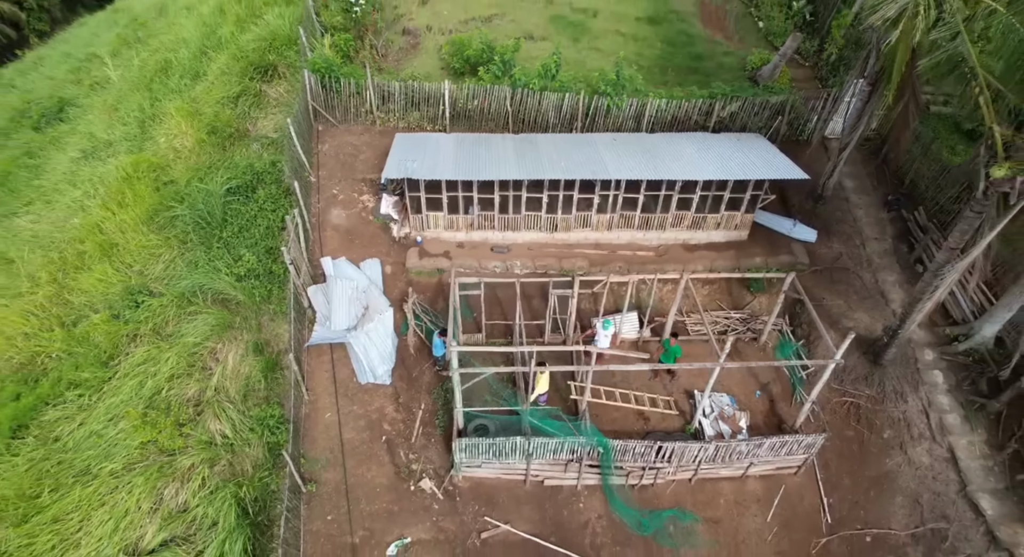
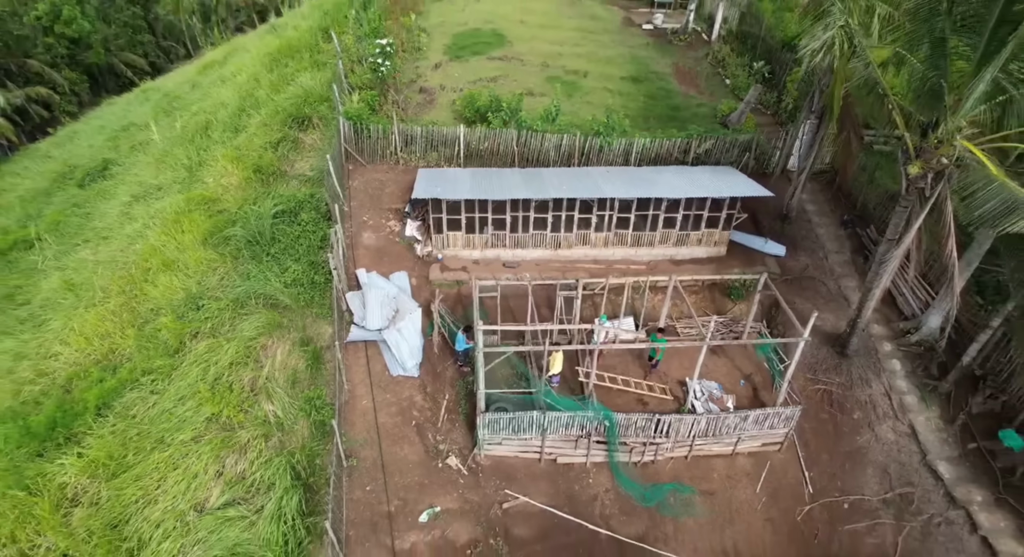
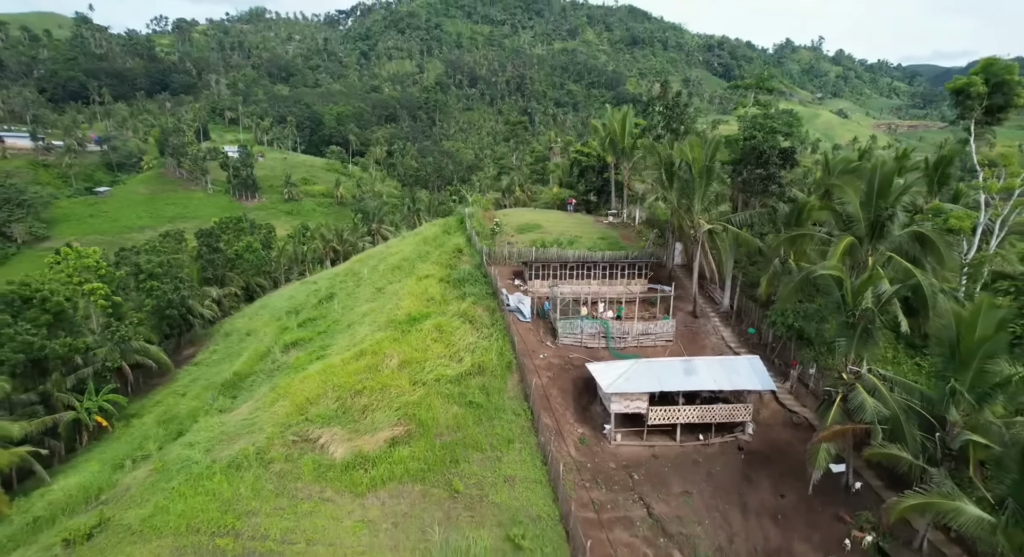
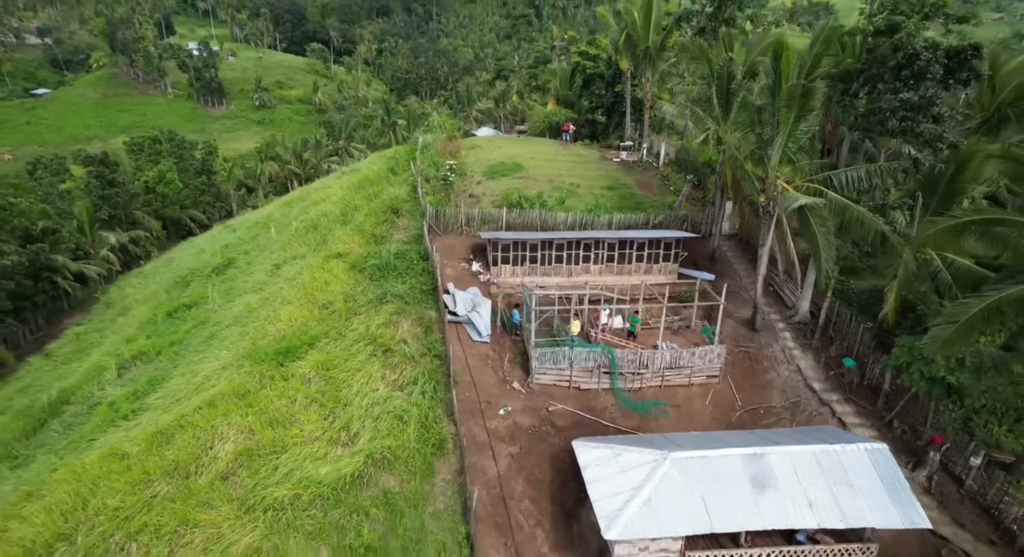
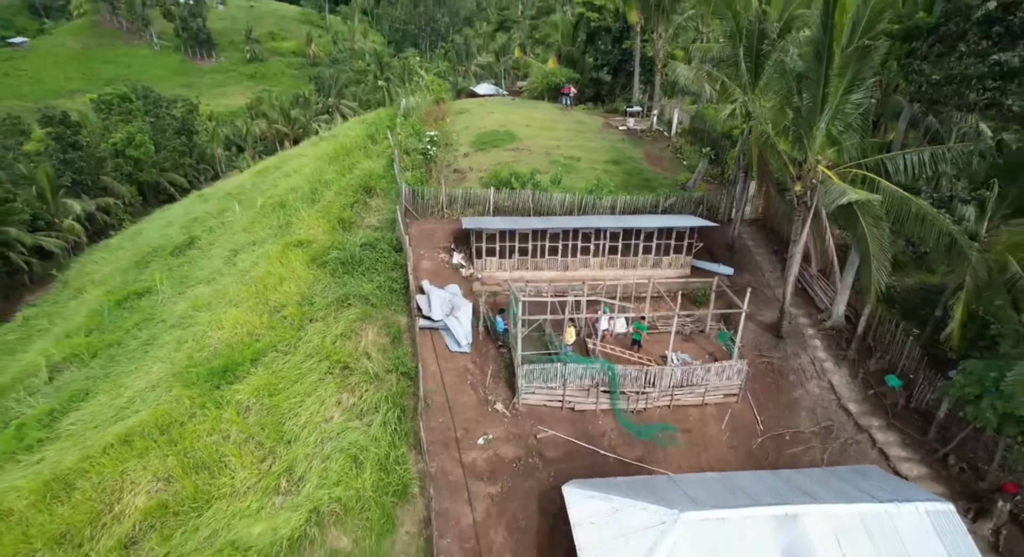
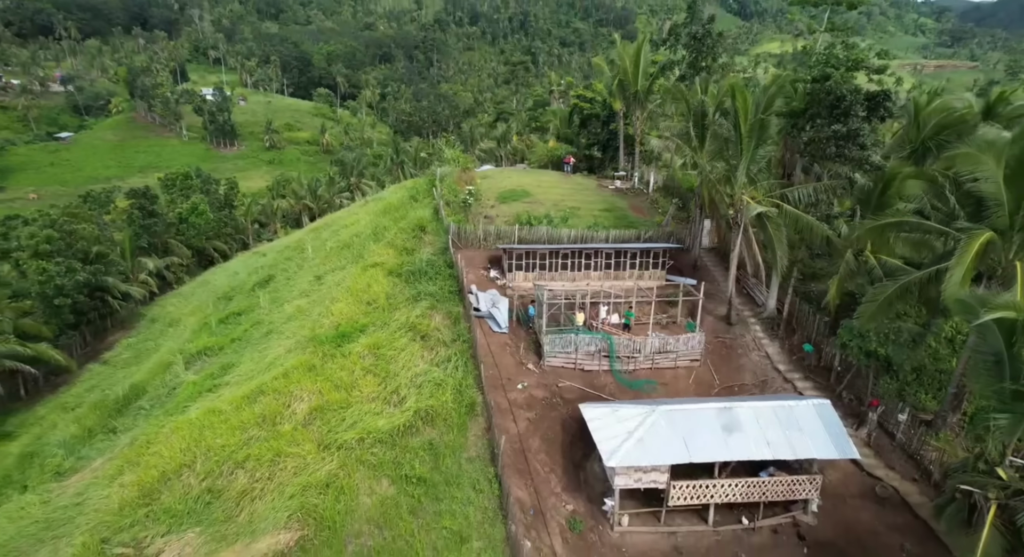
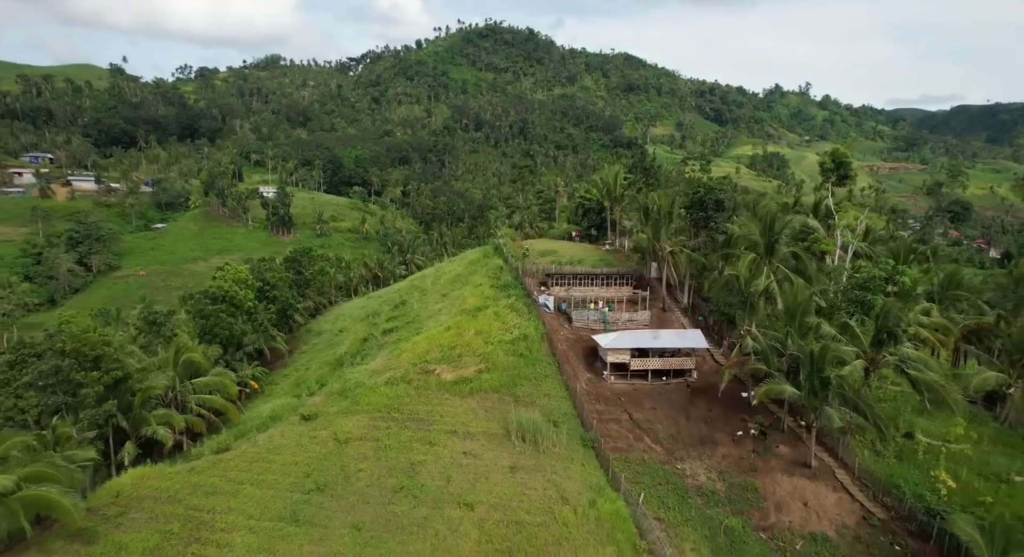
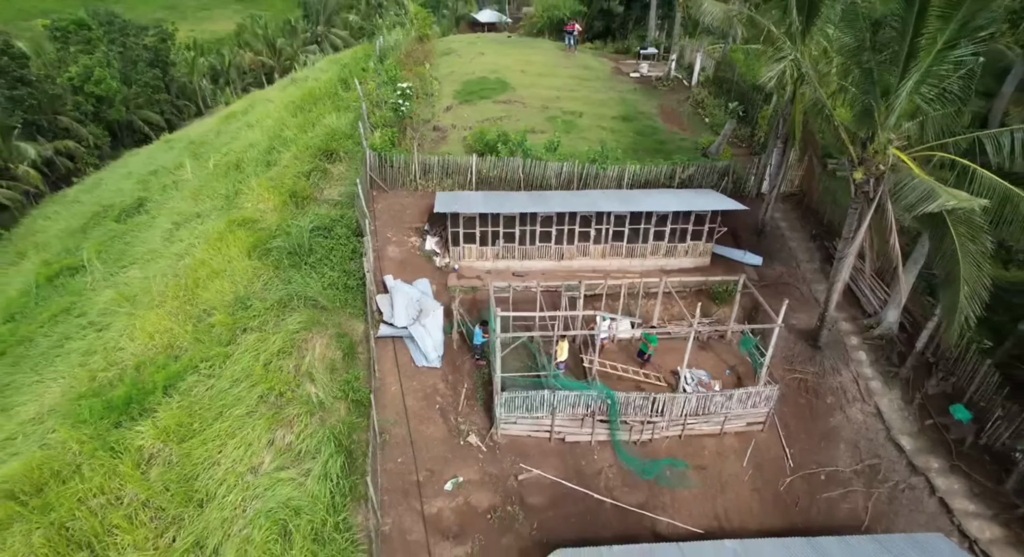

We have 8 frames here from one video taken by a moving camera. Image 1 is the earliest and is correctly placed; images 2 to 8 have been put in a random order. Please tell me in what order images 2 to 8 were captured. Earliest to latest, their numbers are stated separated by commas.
2, 8, 5, 4, 6, 3, 7
